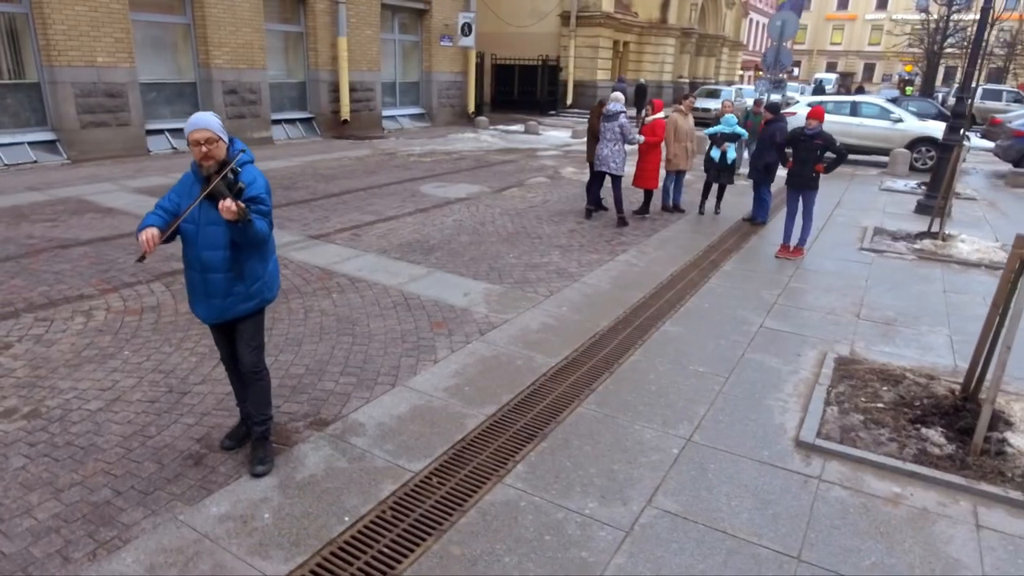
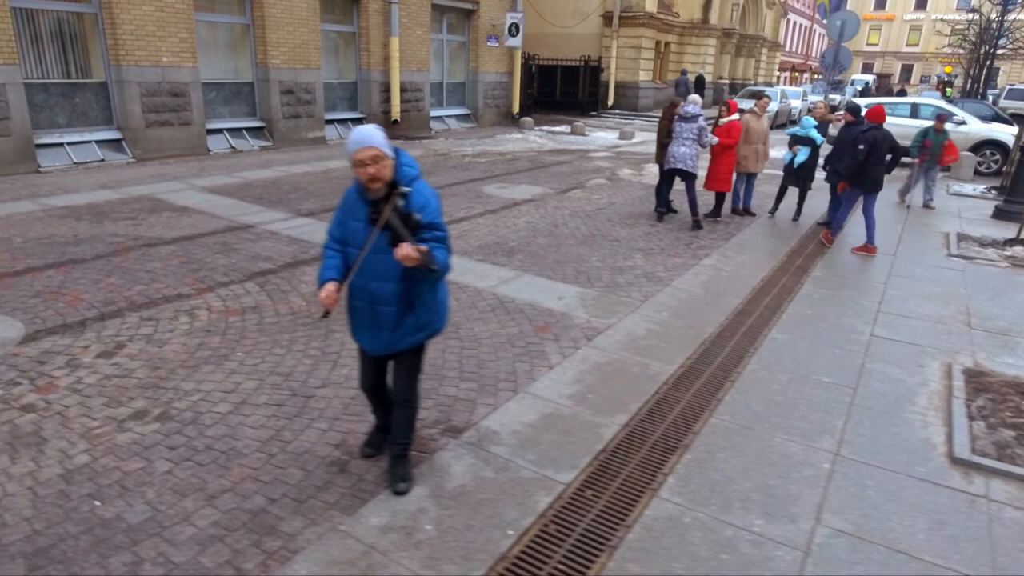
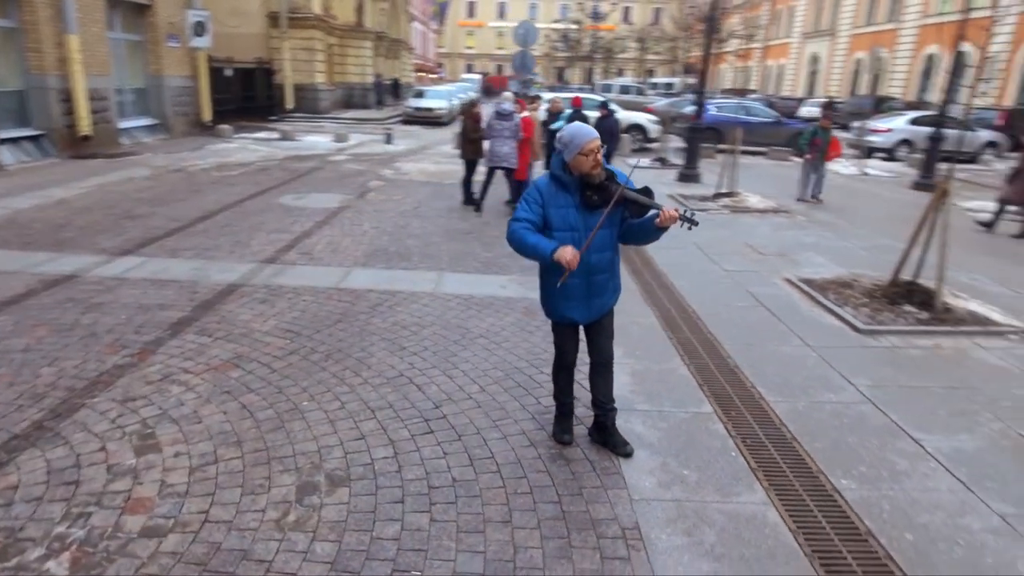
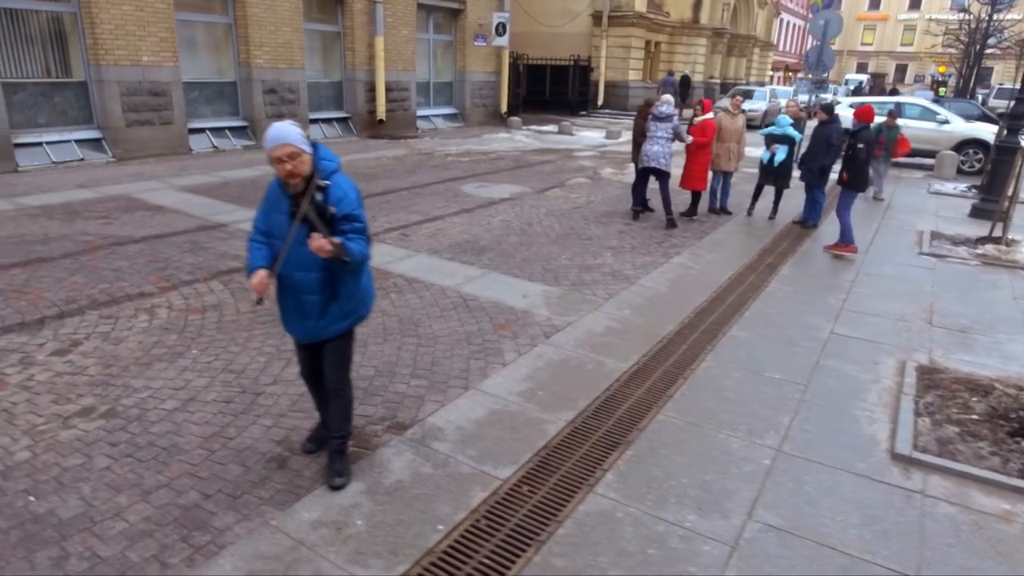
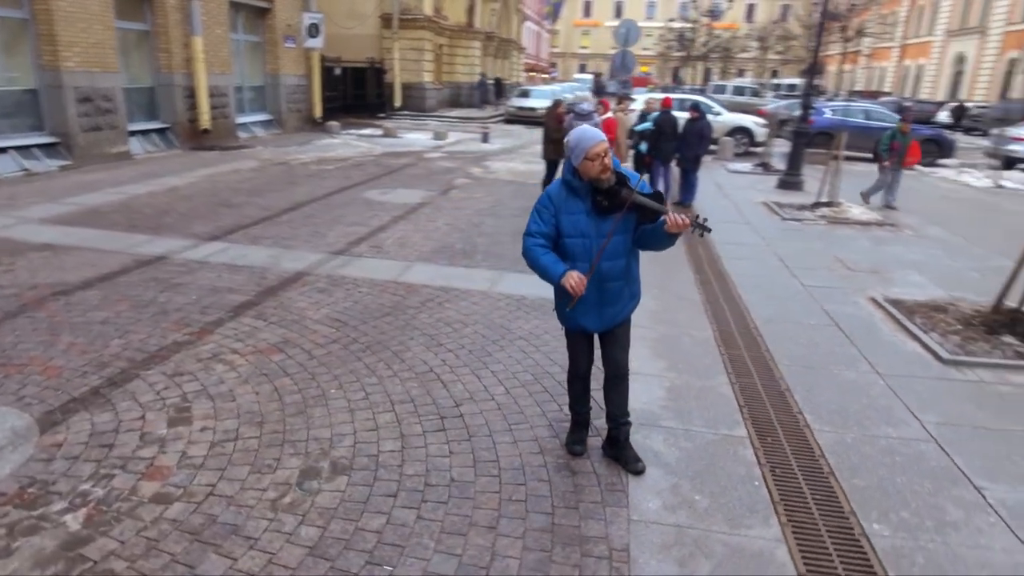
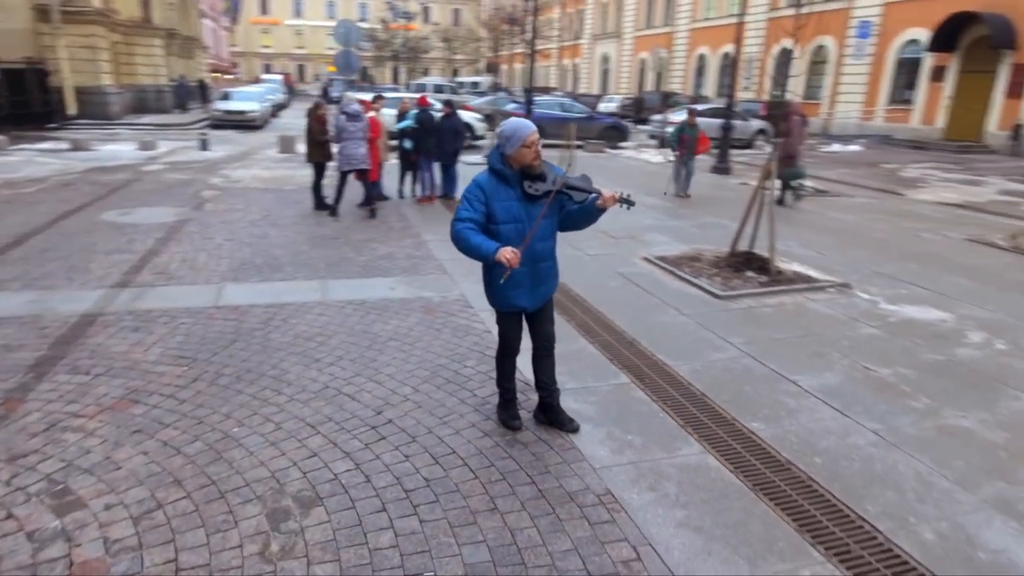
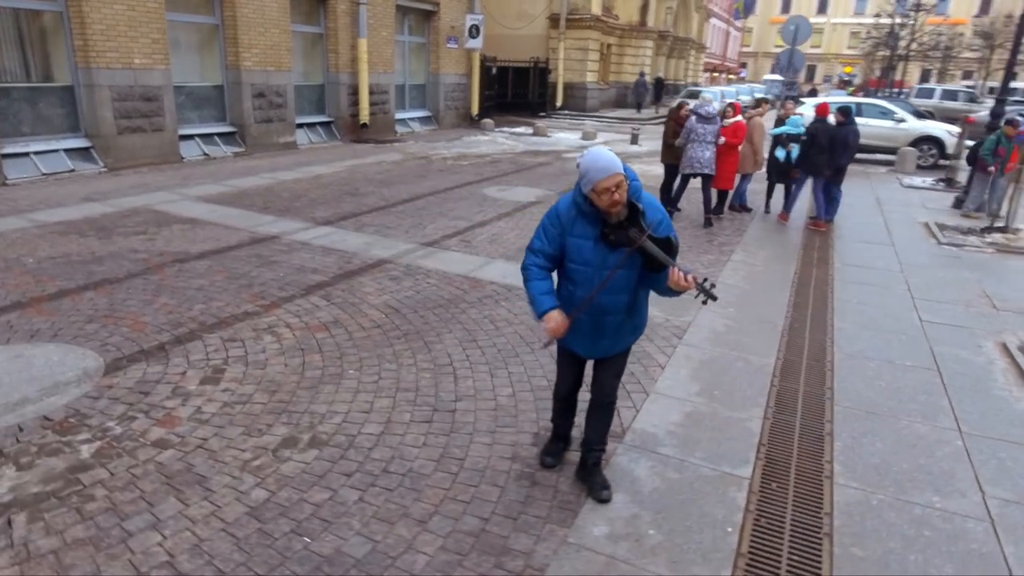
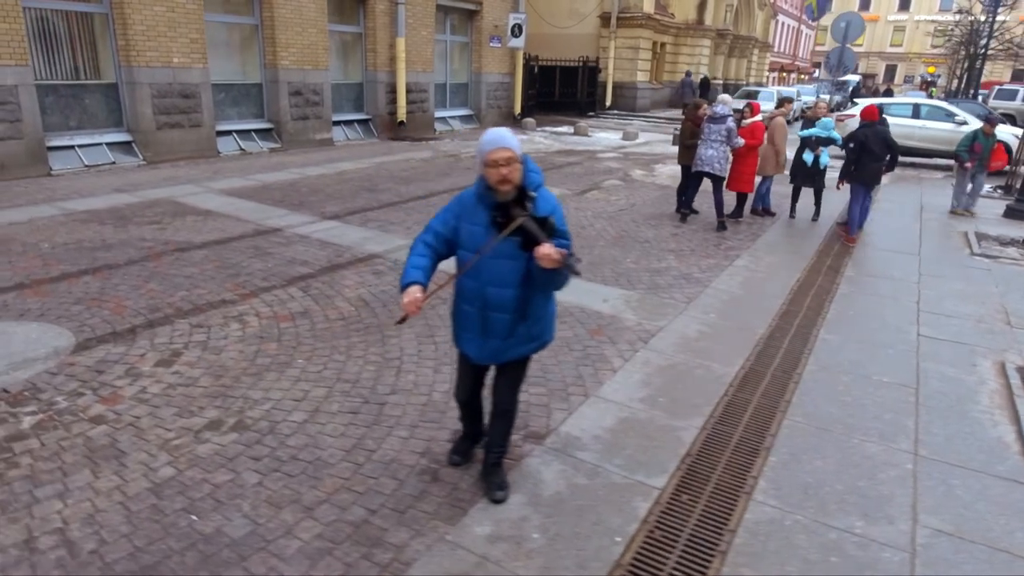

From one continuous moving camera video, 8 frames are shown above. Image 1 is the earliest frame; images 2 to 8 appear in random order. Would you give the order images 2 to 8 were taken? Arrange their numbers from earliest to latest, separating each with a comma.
4, 2, 8, 7, 5, 3, 6
